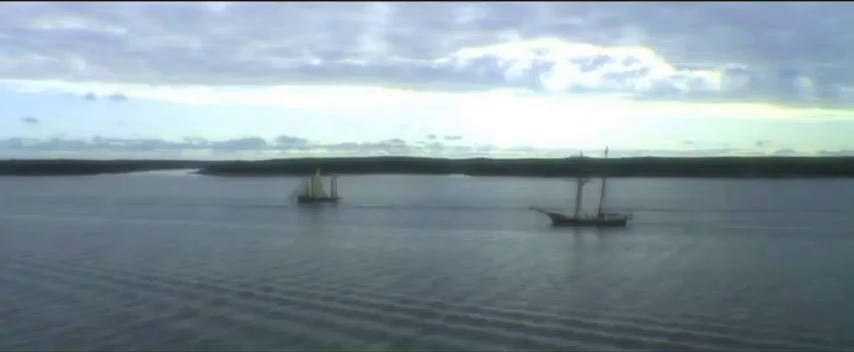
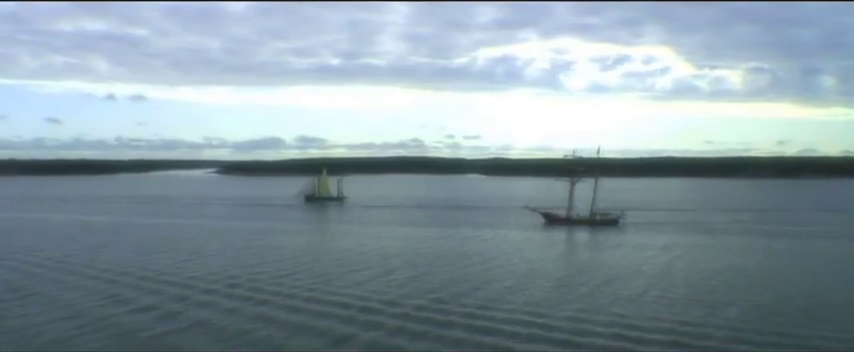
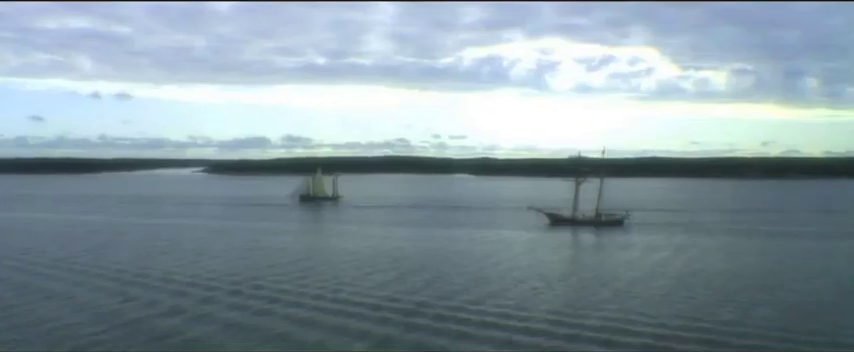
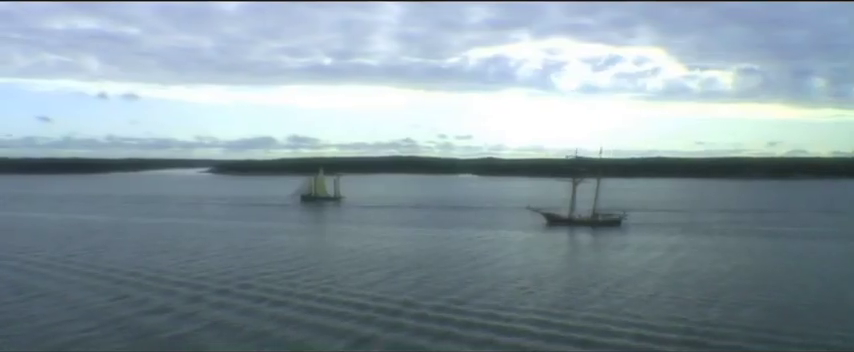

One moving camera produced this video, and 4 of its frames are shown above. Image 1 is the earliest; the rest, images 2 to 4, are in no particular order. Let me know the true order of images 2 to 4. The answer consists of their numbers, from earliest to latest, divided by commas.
3, 4, 2
